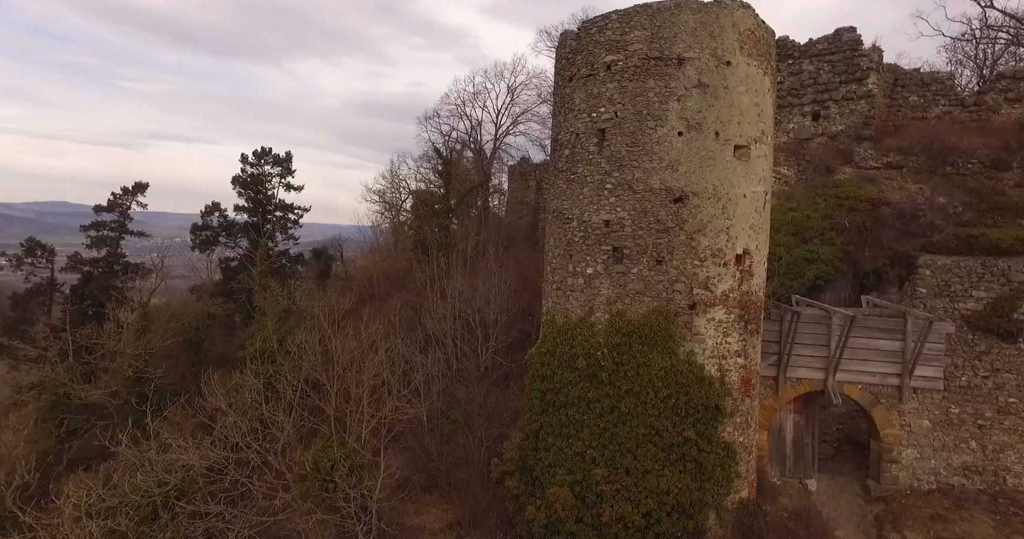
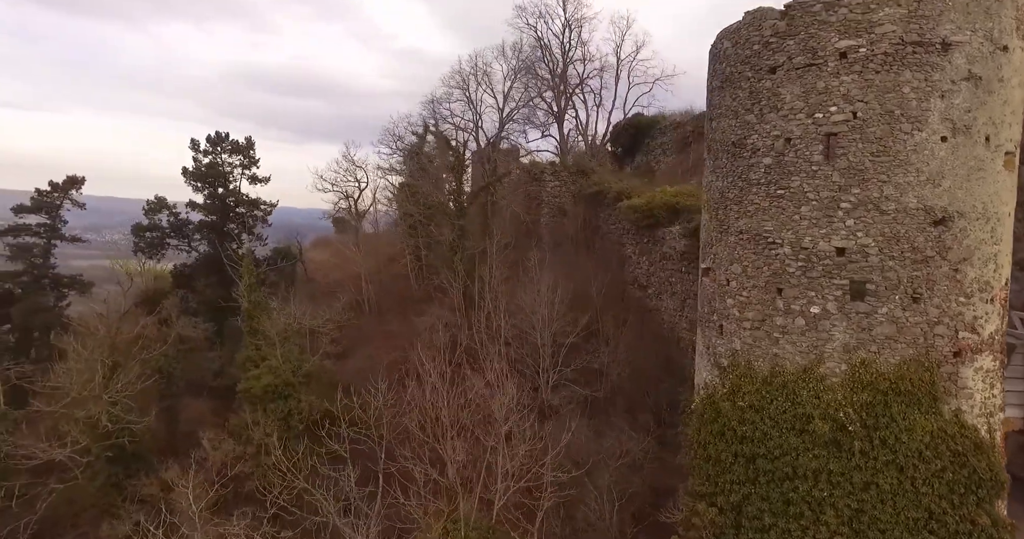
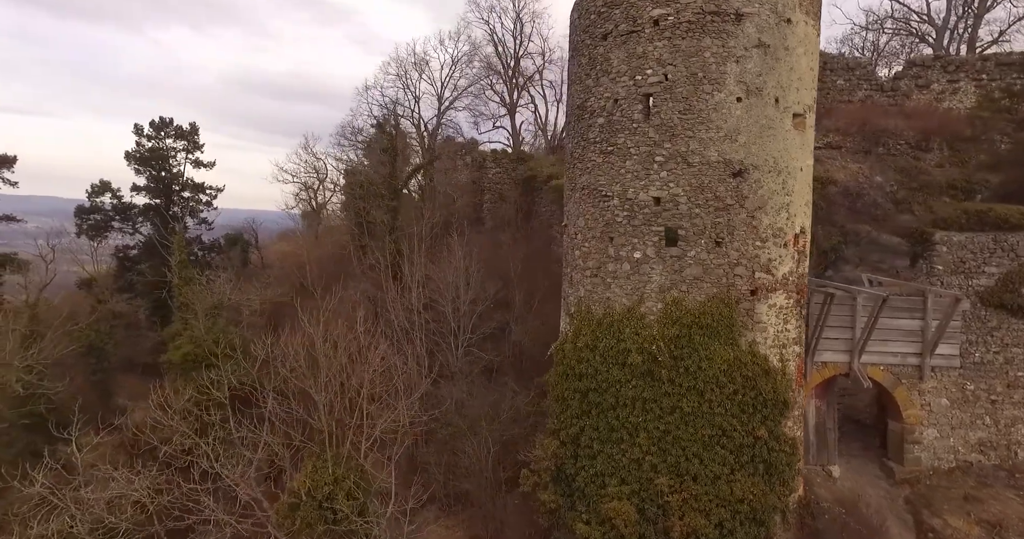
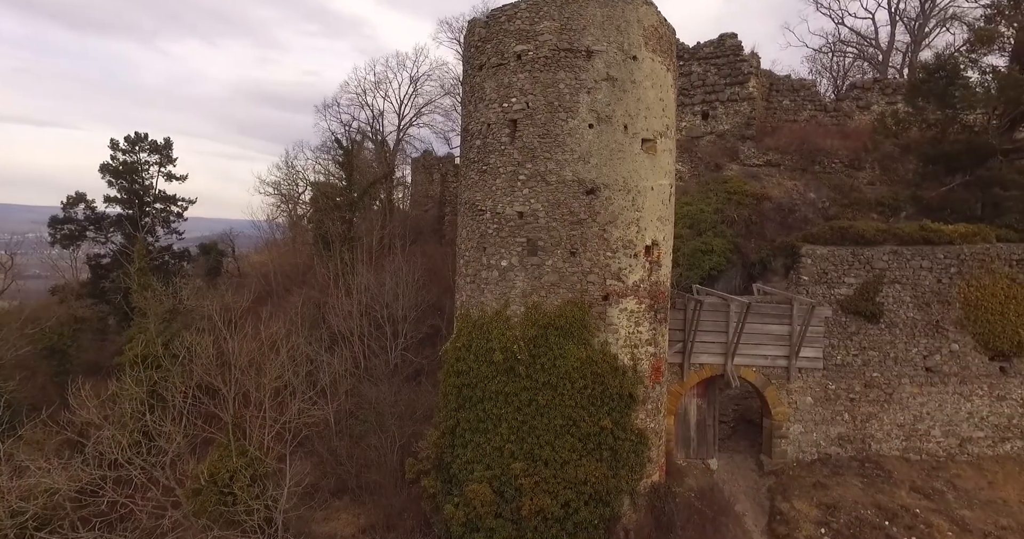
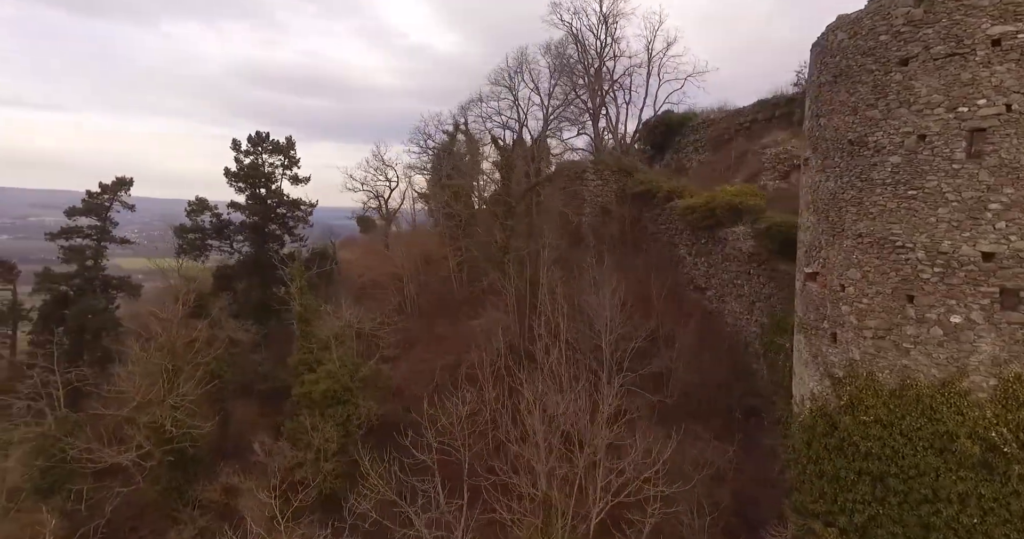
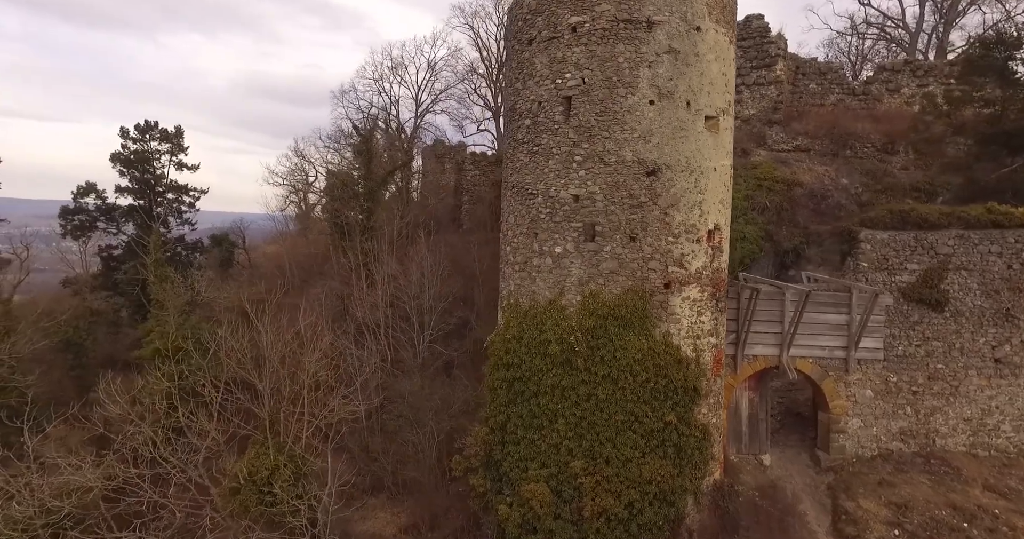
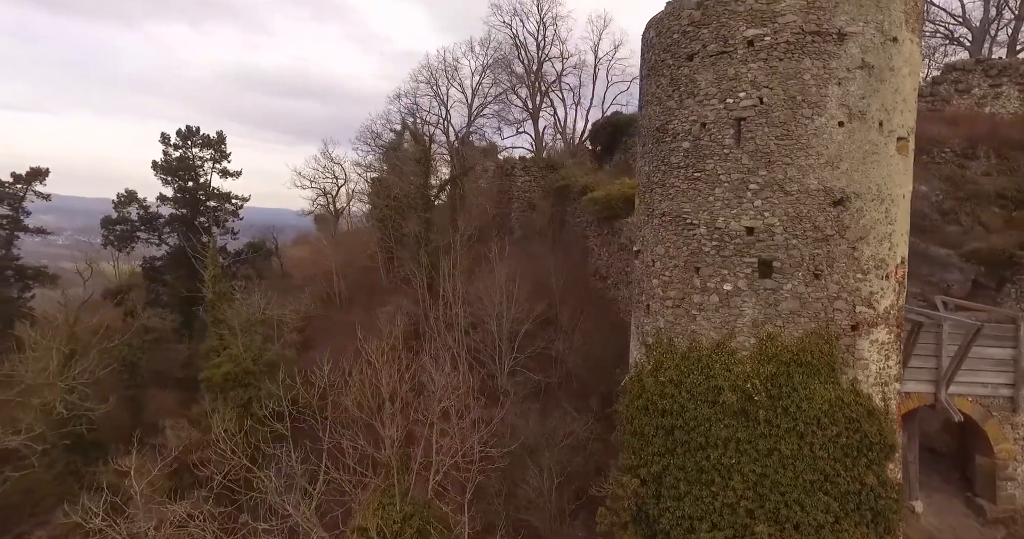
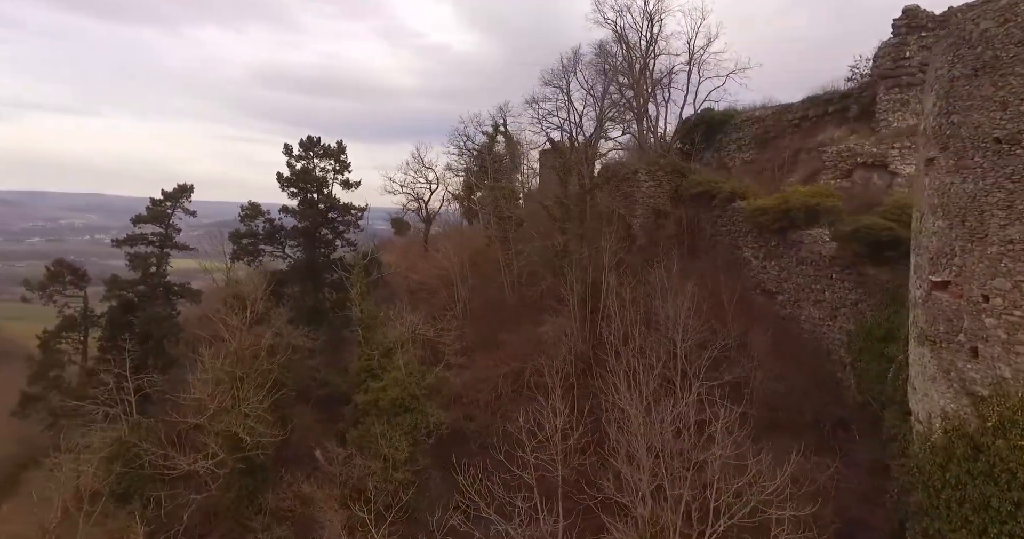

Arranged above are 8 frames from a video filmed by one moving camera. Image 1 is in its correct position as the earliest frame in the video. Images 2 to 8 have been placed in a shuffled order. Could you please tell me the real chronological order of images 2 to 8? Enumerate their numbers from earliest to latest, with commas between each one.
4, 6, 3, 7, 2, 5, 8
